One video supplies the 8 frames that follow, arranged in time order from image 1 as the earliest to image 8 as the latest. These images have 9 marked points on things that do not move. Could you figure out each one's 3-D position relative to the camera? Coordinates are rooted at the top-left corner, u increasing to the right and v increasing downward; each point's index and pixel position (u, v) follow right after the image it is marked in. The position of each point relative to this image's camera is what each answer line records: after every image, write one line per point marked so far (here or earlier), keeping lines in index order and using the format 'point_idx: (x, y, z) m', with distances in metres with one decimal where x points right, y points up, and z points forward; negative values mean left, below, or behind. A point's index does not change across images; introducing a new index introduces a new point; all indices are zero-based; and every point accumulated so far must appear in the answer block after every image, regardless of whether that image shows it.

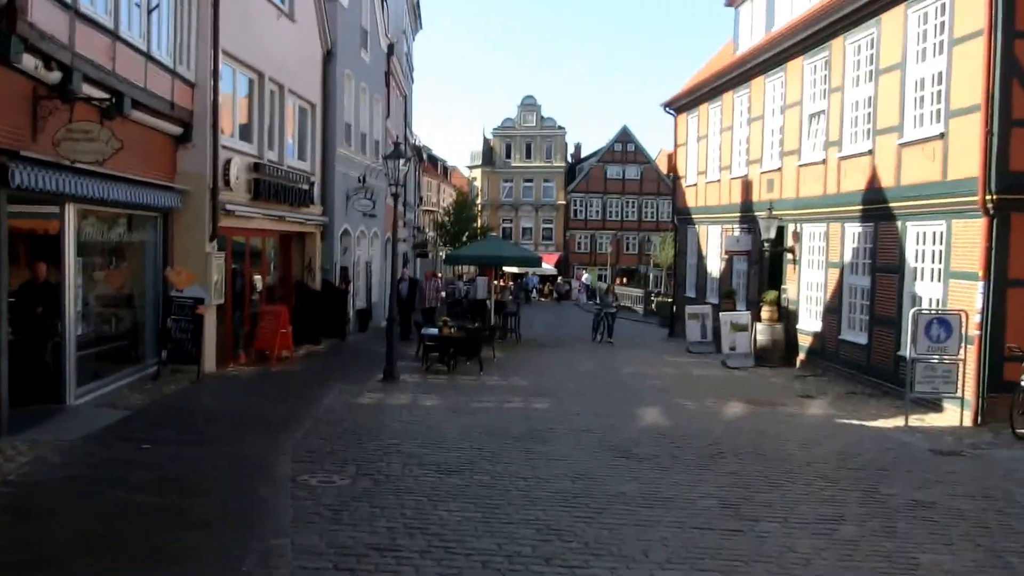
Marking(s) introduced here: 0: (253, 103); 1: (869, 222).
0: (-3.1, +2.2, +14.3) m
1: (+4.8, +0.9, +16.4) m
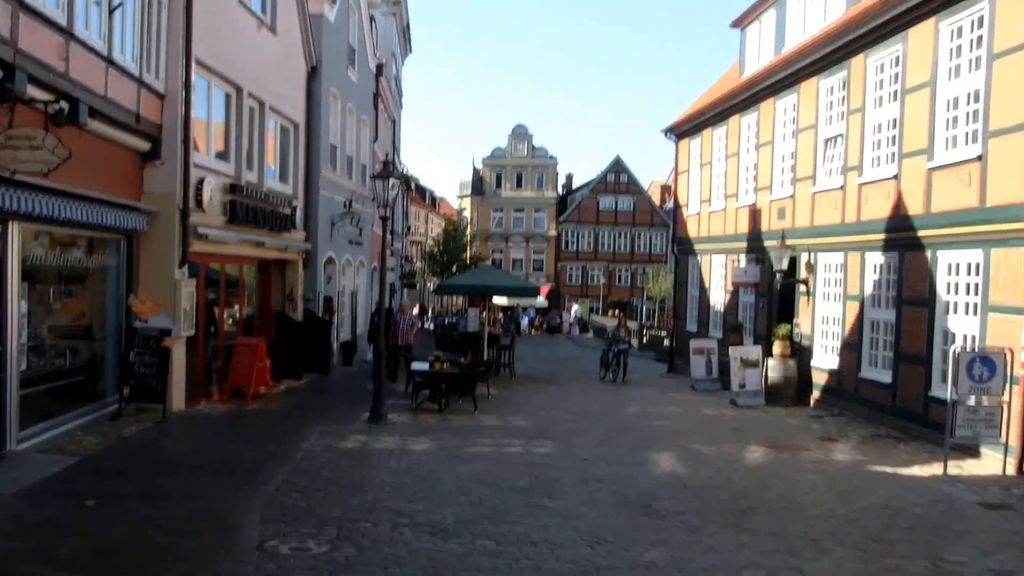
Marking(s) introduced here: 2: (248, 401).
0: (-3.1, +1.9, +13.2) m
1: (+4.8, +0.4, +15.3) m
2: (-2.8, -1.2, +12.6) m
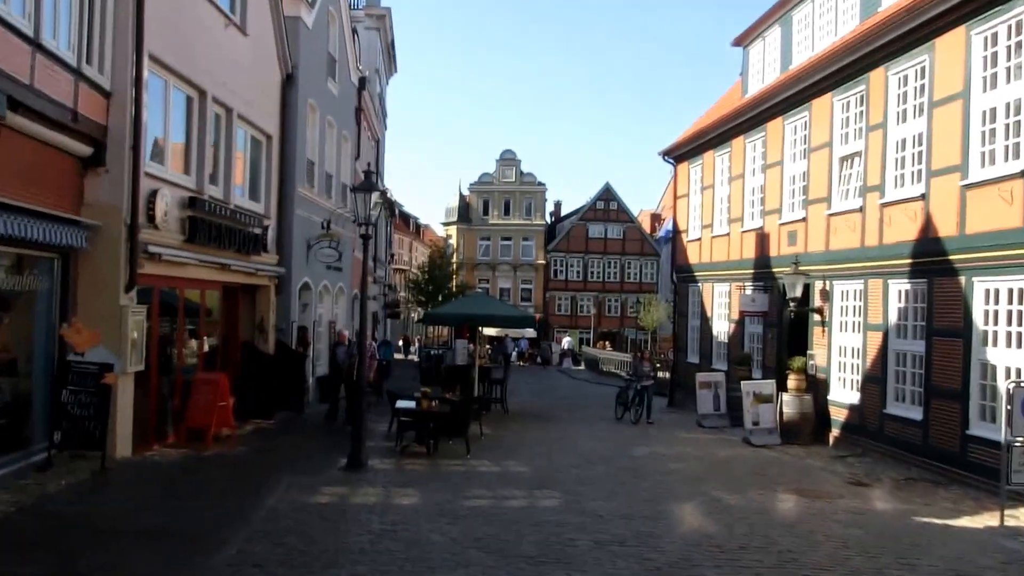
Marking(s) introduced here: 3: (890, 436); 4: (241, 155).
0: (-3.1, +1.6, +11.8) m
1: (+4.7, +0.1, +13.9) m
2: (-2.8, -1.5, +11.1) m
3: (+4.6, -1.8, +14.8) m
4: (-3.1, +1.6, +13.8) m
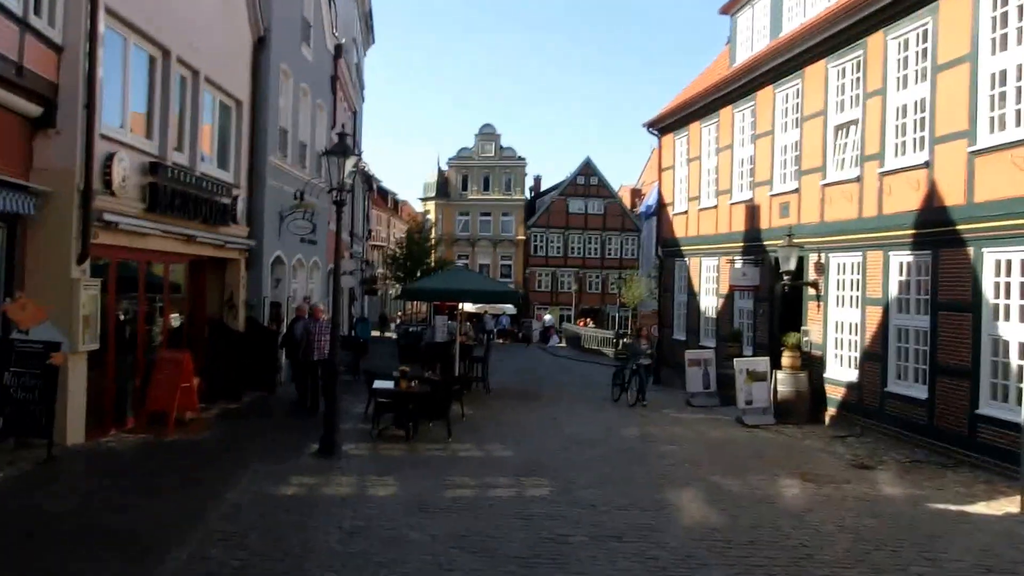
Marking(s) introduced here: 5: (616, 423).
0: (-3.3, +1.8, +10.9) m
1: (+4.6, +0.4, +13.3) m
2: (-3.0, -1.2, +10.4) m
3: (+4.5, -1.5, +14.1) m
4: (-3.3, +1.8, +13.0) m
5: (+1.3, -1.7, +14.6) m
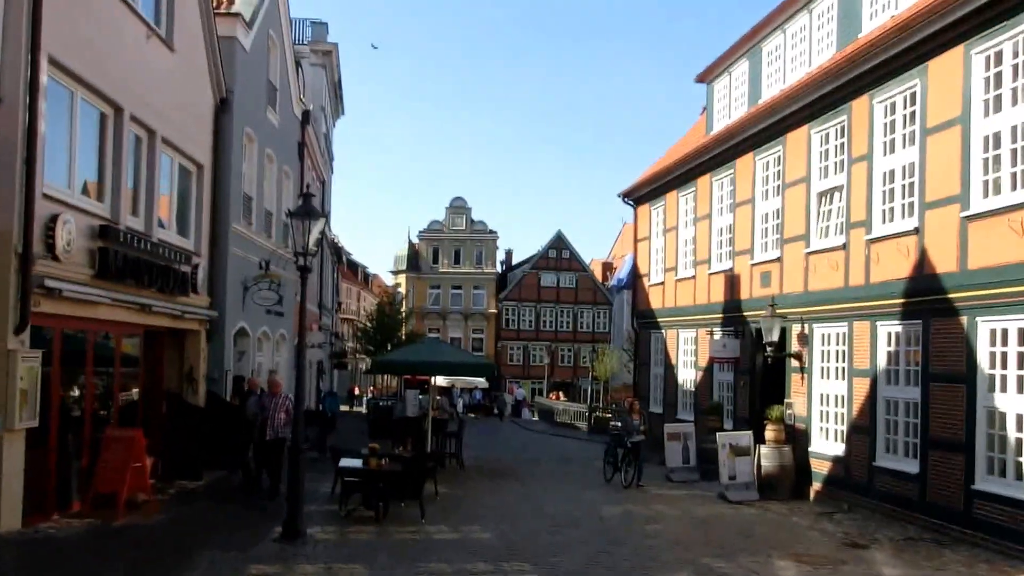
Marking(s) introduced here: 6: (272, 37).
0: (-3.5, +1.2, +10.4) m
1: (+4.3, -0.3, +12.8) m
2: (-3.1, -1.8, +9.7) m
3: (+4.2, -2.3, +13.6) m
4: (-3.6, +1.1, +12.5) m
5: (+1.0, -2.5, +14.0) m
6: (-3.4, +3.6, +17.4) m
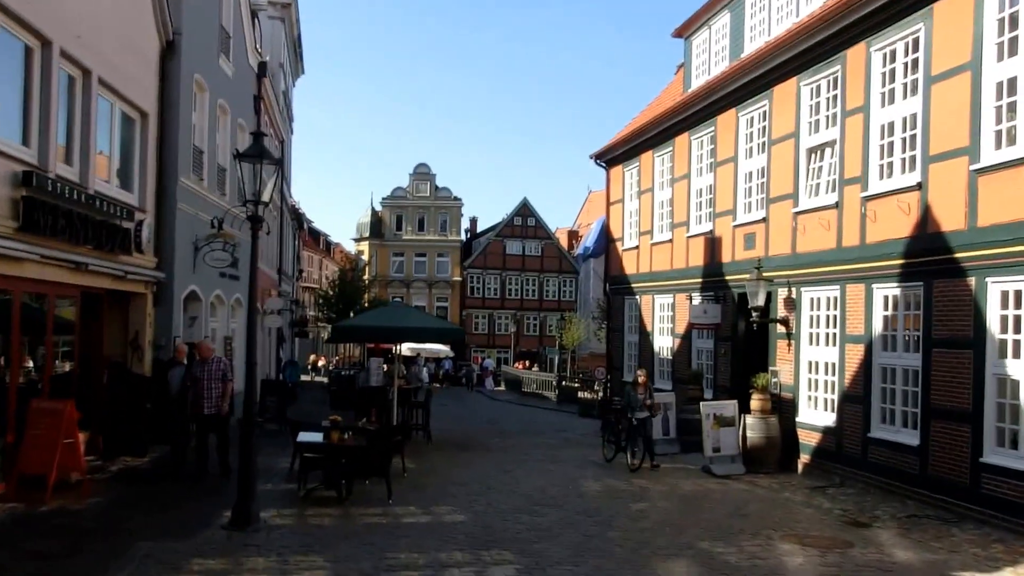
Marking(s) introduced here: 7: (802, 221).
0: (-3.7, +1.5, +9.3) m
1: (+4.0, +0.1, +12.0) m
2: (-3.3, -1.5, +8.7) m
3: (+3.9, -1.9, +12.8) m
4: (-3.8, +1.5, +11.4) m
5: (+0.7, -2.1, +13.1) m
6: (-3.8, +4.1, +16.2) m
7: (+3.6, +0.8, +15.0) m
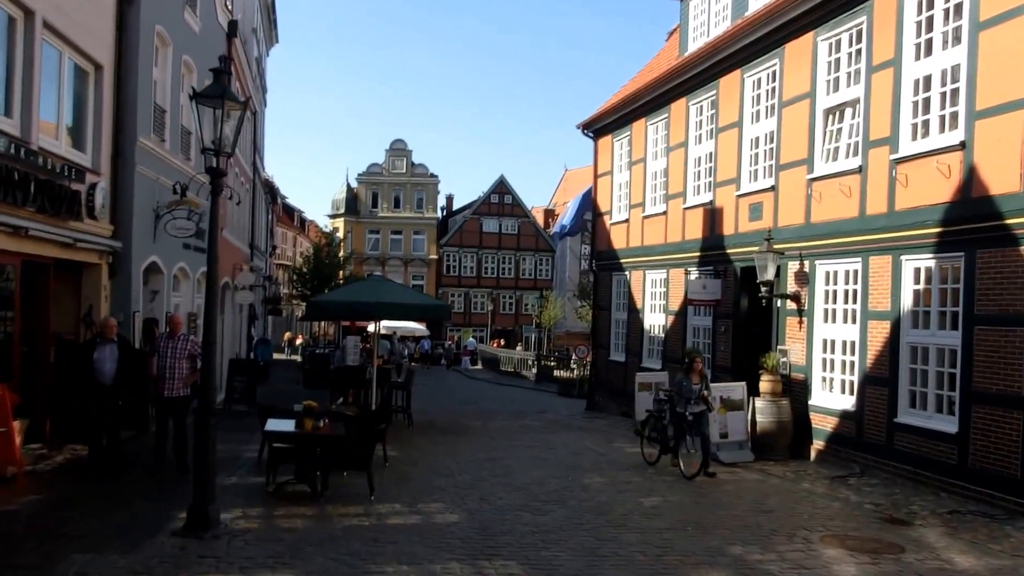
0: (-3.6, +1.8, +8.0) m
1: (+4.0, +0.3, +10.8) m
2: (-3.3, -1.3, +7.4) m
3: (+3.8, -1.6, +11.7) m
4: (-3.9, +1.8, +10.0) m
5: (+0.6, -1.8, +11.9) m
6: (-4.0, +4.5, +14.8) m
7: (+3.5, +1.2, +13.8) m
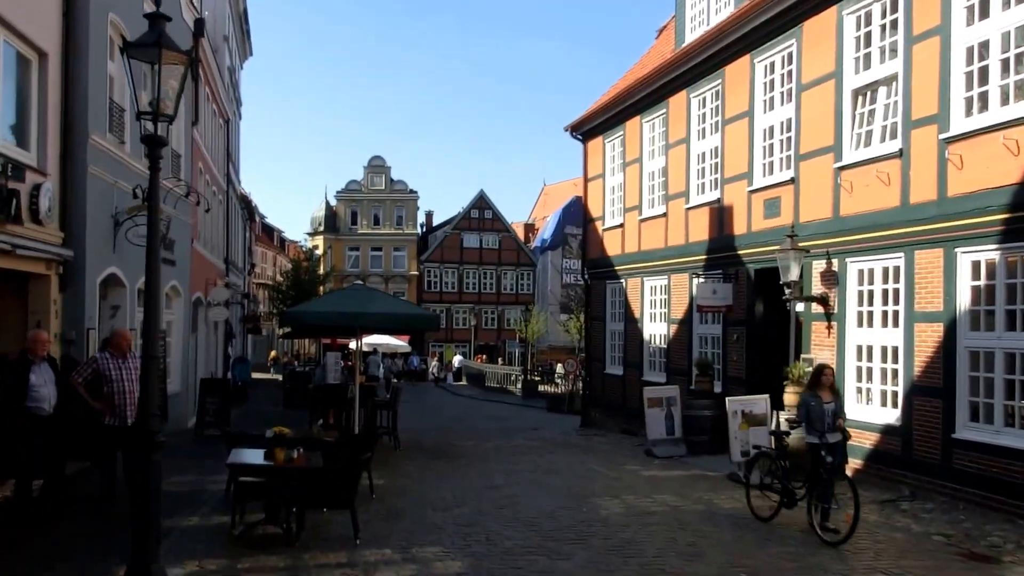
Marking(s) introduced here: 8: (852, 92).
0: (-3.6, +1.7, +6.4) m
1: (+4.0, +0.4, +9.4) m
2: (-3.2, -1.3, +5.8) m
3: (+3.9, -1.6, +10.2) m
4: (-3.8, +1.7, +8.5) m
5: (+0.6, -1.8, +10.4) m
6: (-4.1, +4.3, +13.3) m
7: (+3.5, +1.2, +12.4) m
8: (+3.5, +2.1, +12.4) m
